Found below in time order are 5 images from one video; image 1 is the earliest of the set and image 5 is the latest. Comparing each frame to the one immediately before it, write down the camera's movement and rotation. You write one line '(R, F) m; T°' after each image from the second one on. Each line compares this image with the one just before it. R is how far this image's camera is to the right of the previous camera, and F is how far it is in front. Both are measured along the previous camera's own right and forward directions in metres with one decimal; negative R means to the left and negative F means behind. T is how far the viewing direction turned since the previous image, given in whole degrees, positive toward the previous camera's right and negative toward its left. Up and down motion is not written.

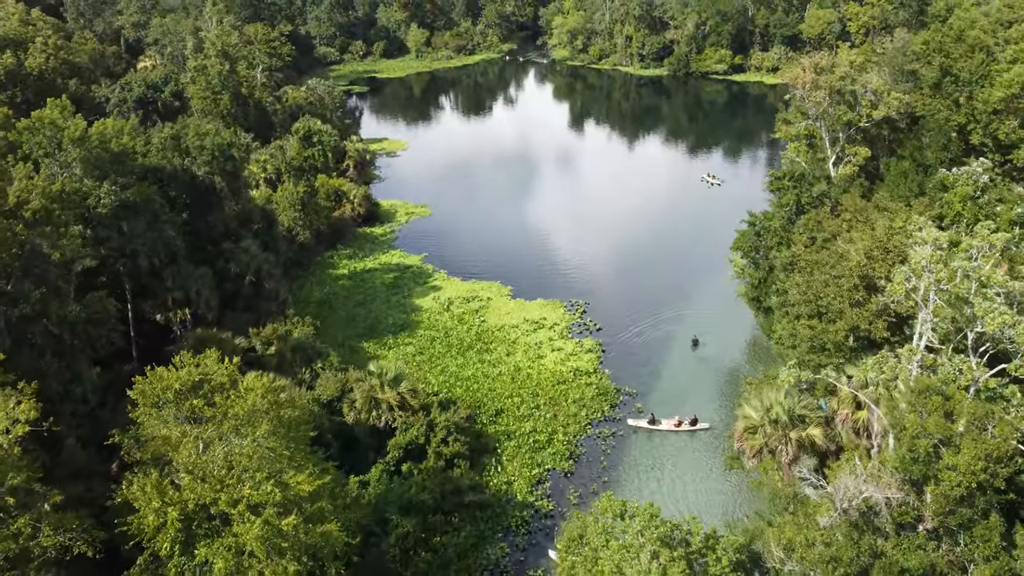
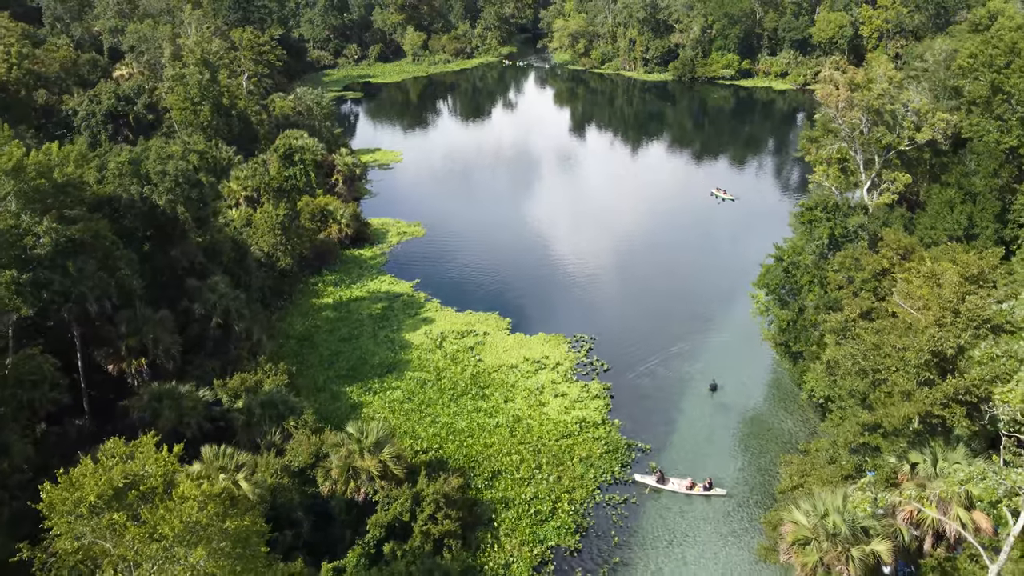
(+0.1, +4.4) m; 0°
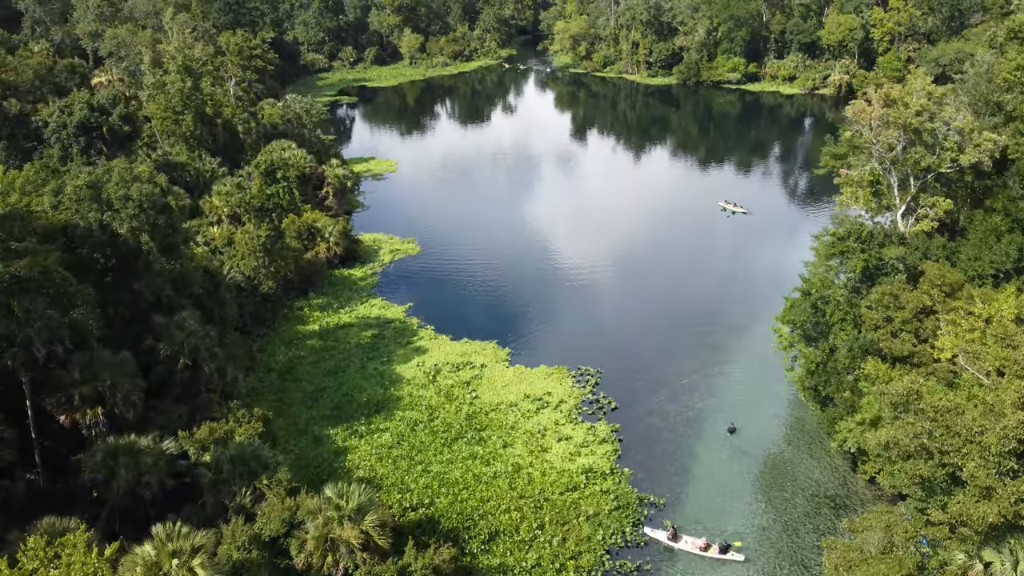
(0.0, +3.5) m; 0°
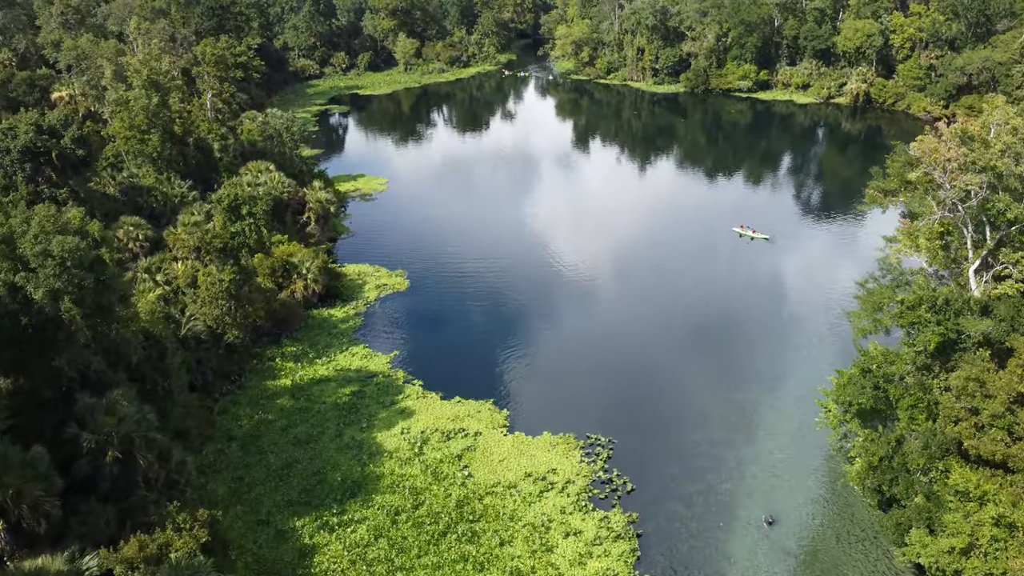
(0.0, +5.7) m; 0°
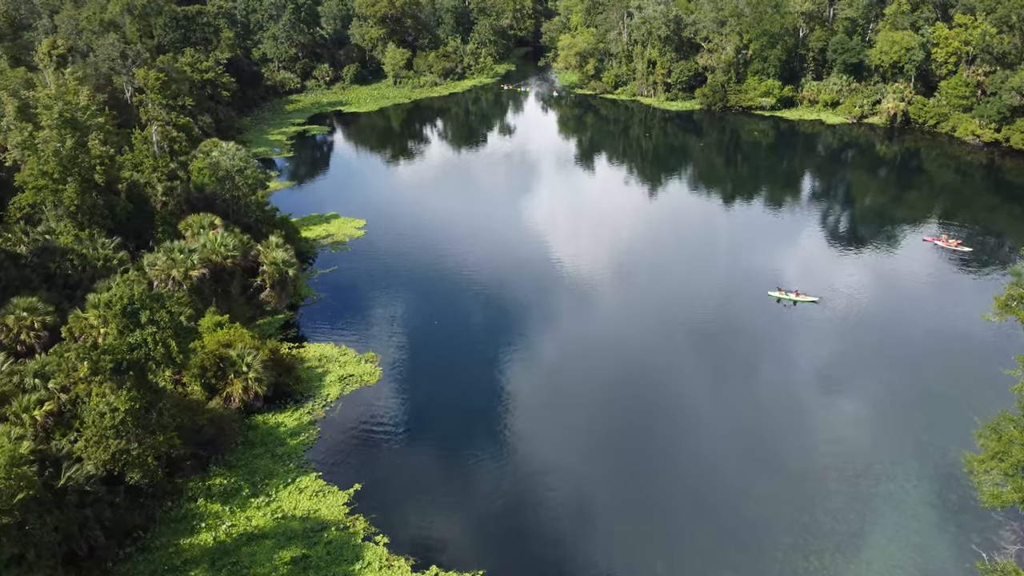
(+0.1, +10.5) m; 0°
